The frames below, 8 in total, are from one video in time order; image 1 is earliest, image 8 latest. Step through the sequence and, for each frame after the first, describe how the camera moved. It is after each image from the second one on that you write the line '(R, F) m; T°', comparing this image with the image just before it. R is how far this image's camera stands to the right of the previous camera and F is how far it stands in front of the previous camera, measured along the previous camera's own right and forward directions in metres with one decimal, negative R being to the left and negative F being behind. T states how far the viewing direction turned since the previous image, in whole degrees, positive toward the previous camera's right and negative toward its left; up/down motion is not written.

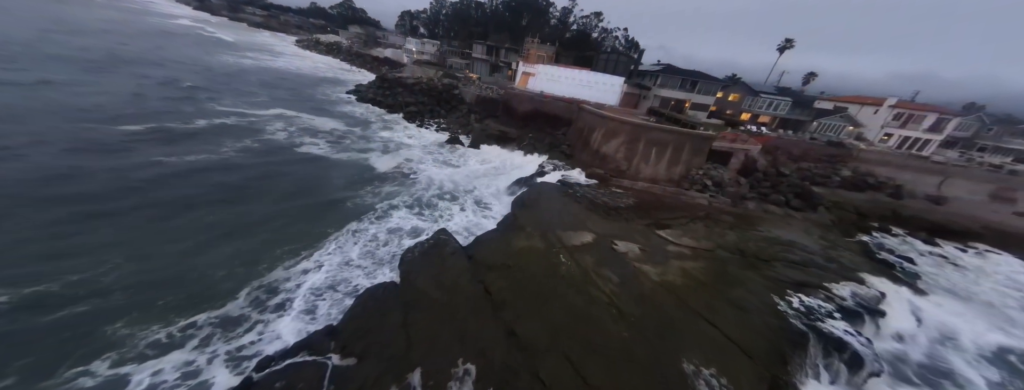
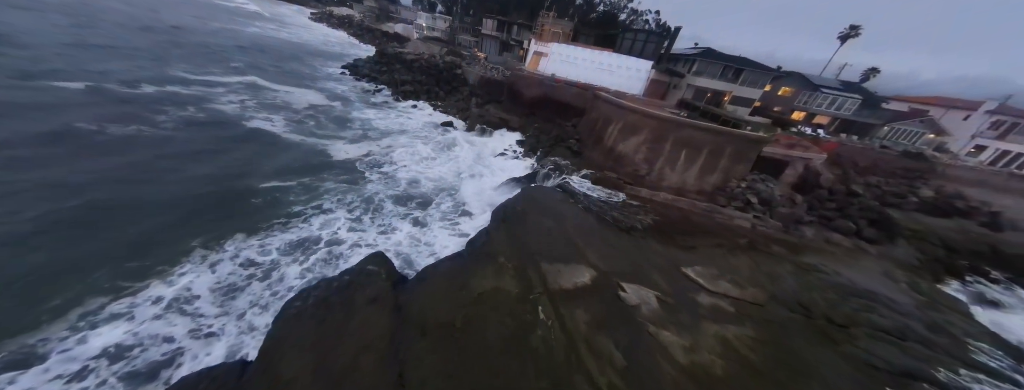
(+1.0, +2.8) m; -3°
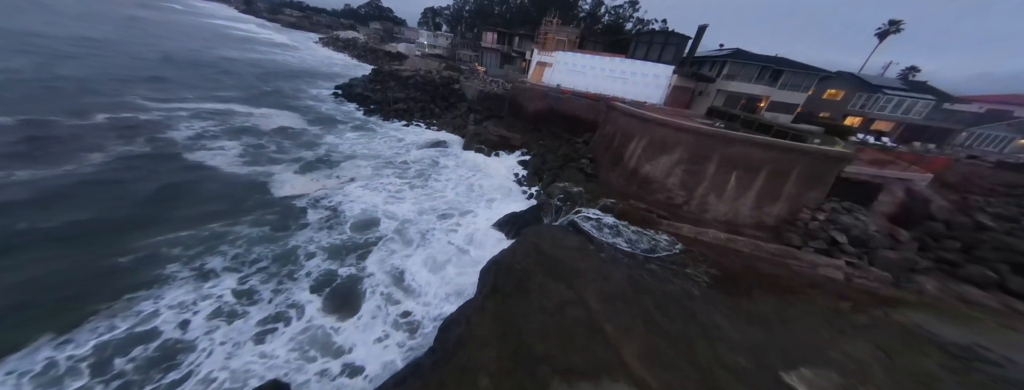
(+0.3, +2.7) m; -2°
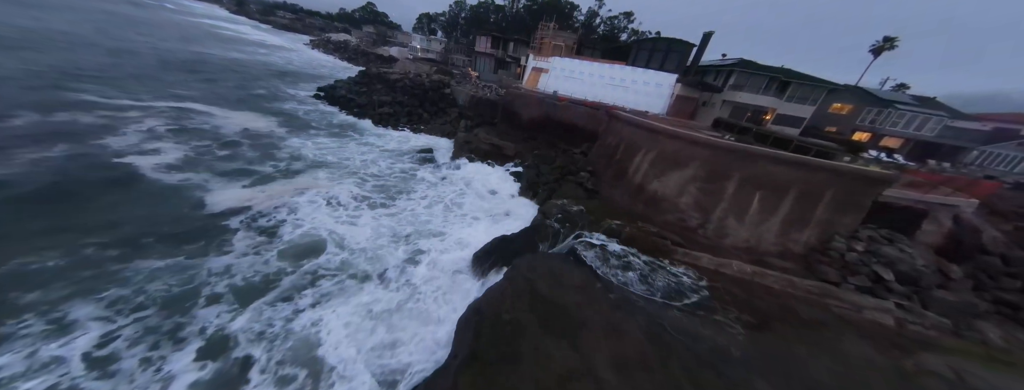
(+0.1, +1.4) m; +1°
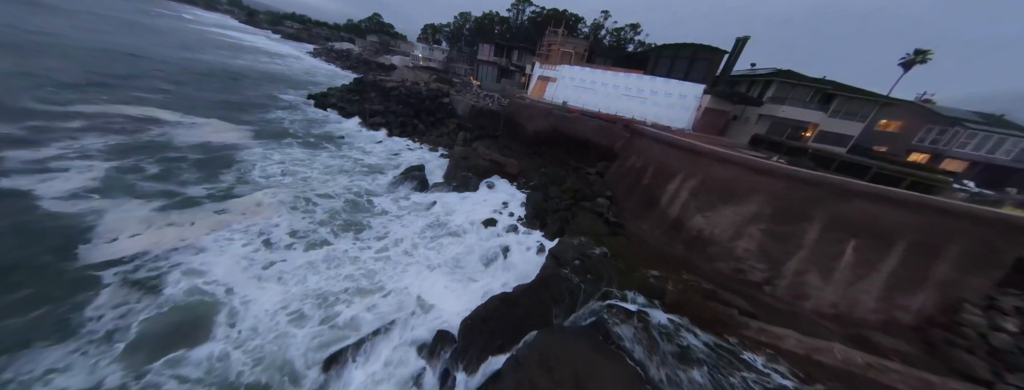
(-0.1, +2.2) m; 0°
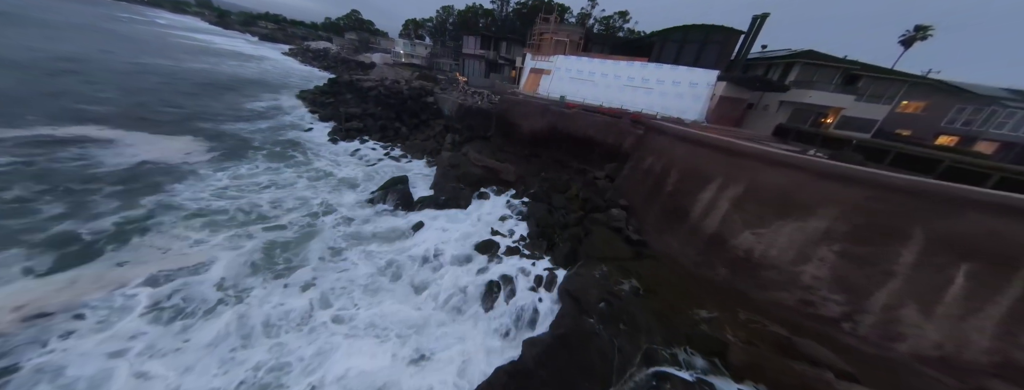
(-0.2, +1.6) m; +1°
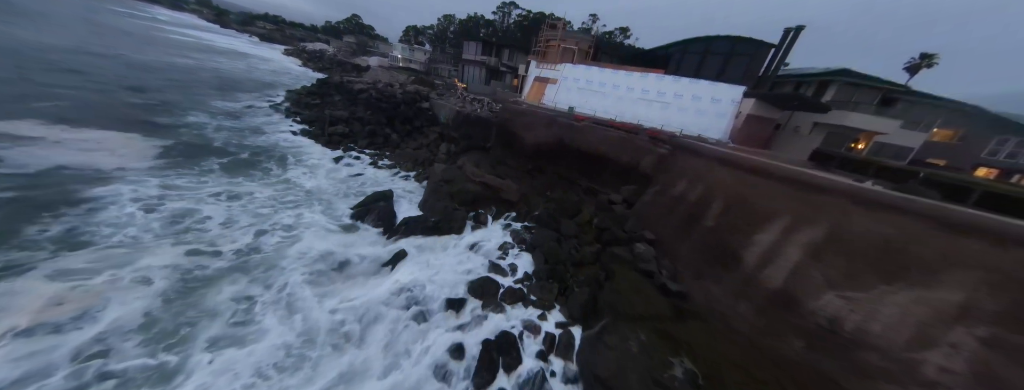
(-0.3, +1.6) m; +1°
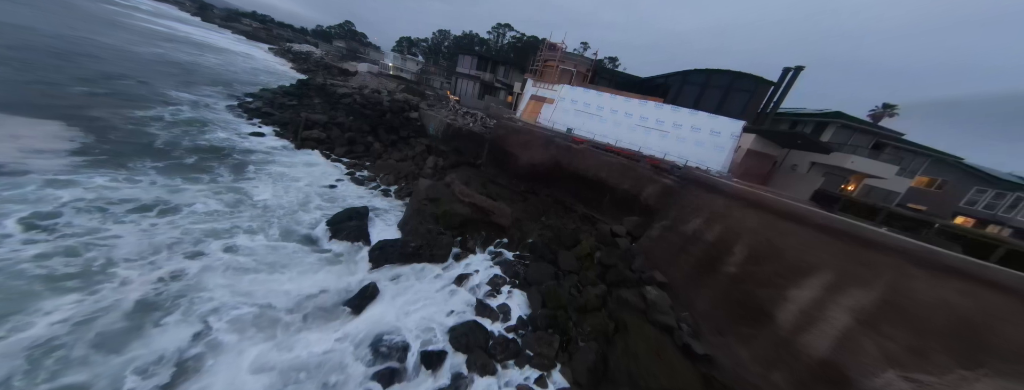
(-0.3, +1.0) m; +3°
